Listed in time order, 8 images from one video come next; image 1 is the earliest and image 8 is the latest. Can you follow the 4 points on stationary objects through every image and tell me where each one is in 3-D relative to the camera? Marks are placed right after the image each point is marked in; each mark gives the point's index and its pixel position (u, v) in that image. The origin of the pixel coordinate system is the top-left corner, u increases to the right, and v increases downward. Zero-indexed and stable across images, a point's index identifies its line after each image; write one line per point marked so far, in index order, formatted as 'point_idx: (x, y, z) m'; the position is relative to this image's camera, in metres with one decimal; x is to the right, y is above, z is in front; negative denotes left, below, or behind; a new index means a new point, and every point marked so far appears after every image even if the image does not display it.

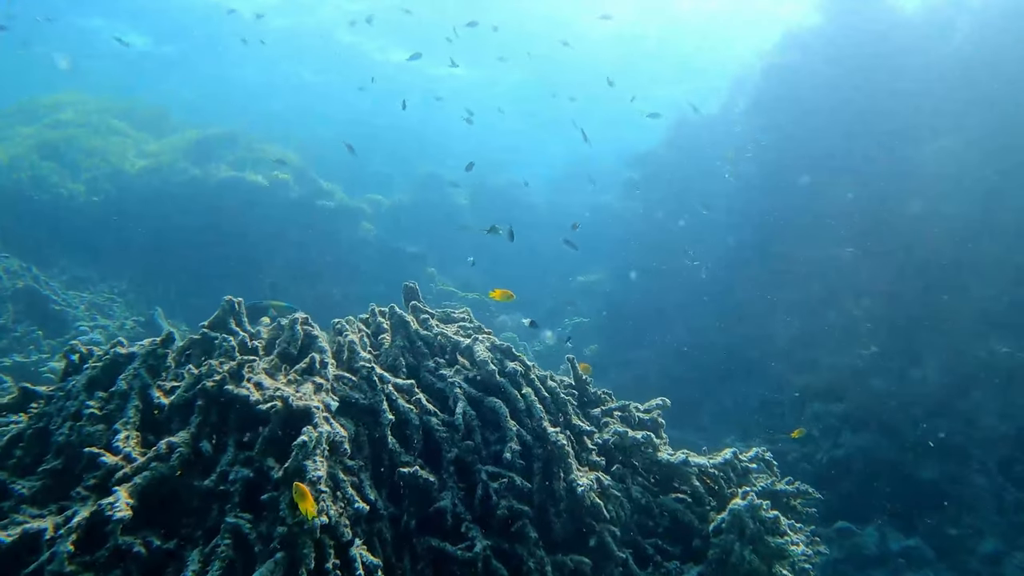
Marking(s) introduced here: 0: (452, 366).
0: (-0.5, -0.7, +5.0) m
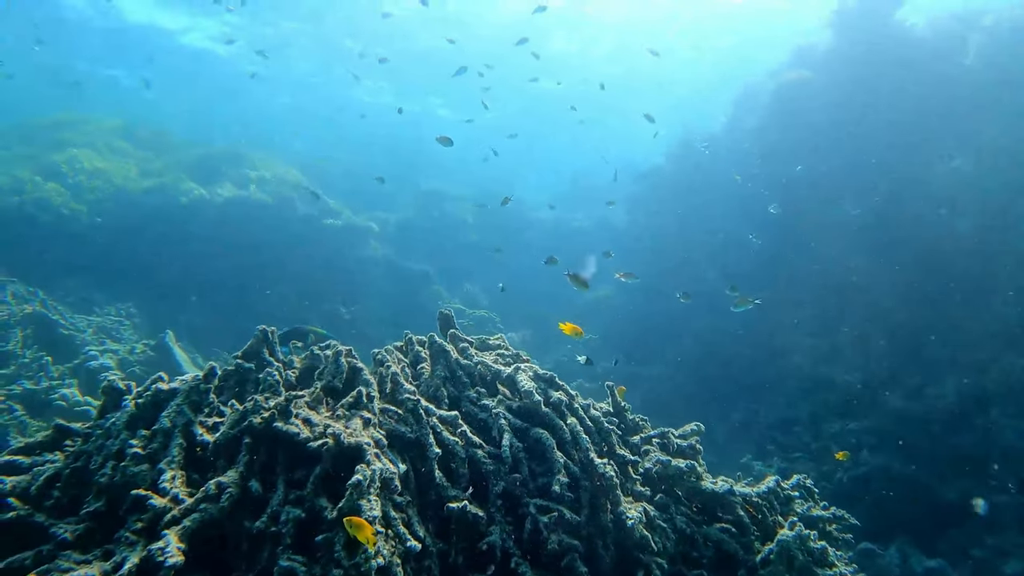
0: (-0.1, -1.0, +5.0) m
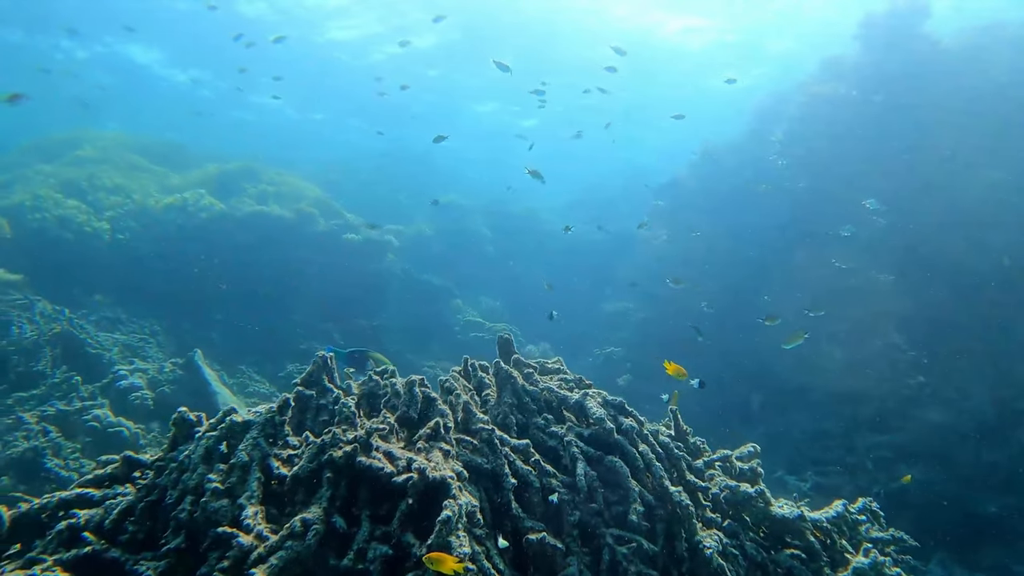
0: (+0.4, -1.2, +4.9) m
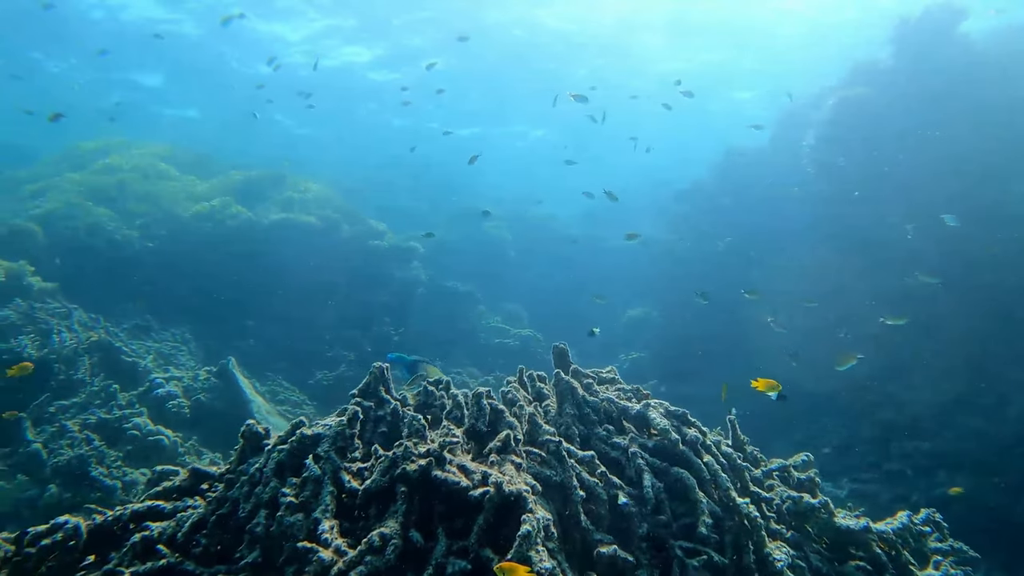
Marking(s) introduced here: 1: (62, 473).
0: (+1.0, -1.3, +4.9) m
1: (-5.9, -2.4, +7.4) m
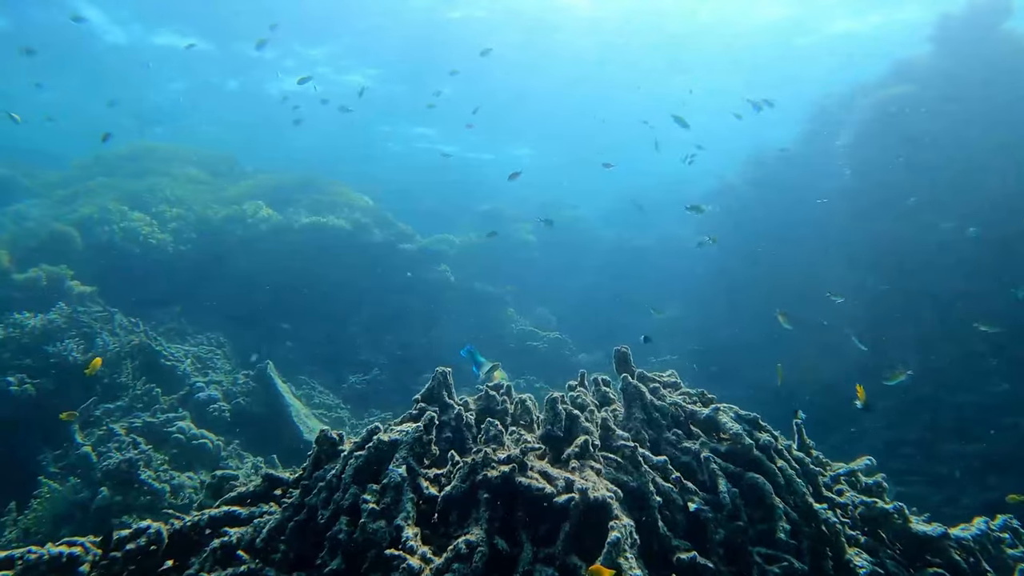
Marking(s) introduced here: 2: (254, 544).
0: (+1.5, -1.3, +4.9) m
1: (-5.3, -2.5, +7.5) m
2: (-1.8, -1.8, +4.0) m
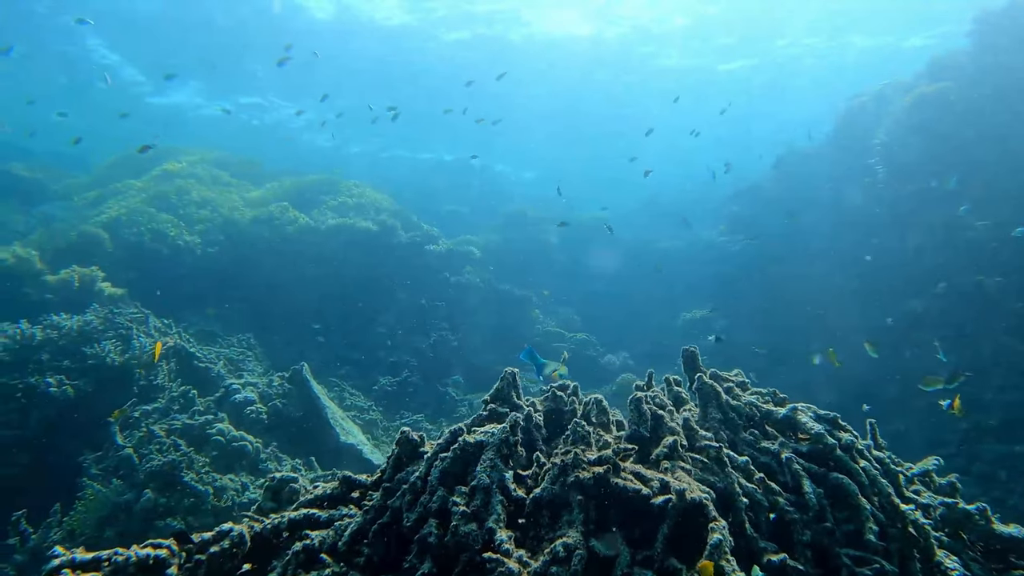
0: (+2.2, -1.3, +4.8) m
1: (-4.7, -2.5, +7.4) m
2: (-1.2, -1.8, +3.9) m
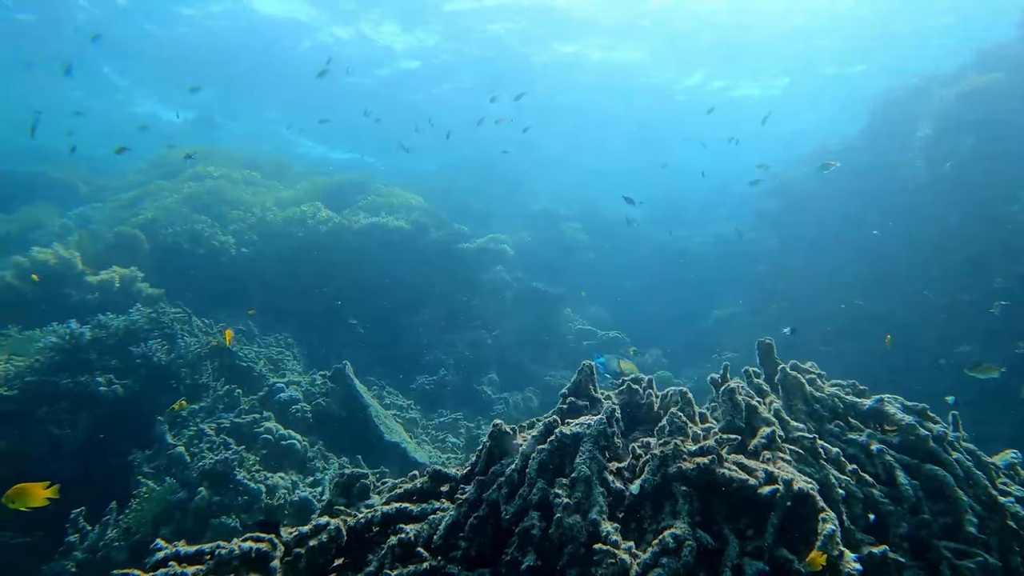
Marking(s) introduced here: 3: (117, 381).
0: (+2.9, -1.2, +4.7) m
1: (-3.9, -2.5, +7.4) m
2: (-0.5, -1.7, +3.9) m
3: (-6.0, -1.4, +8.6) m
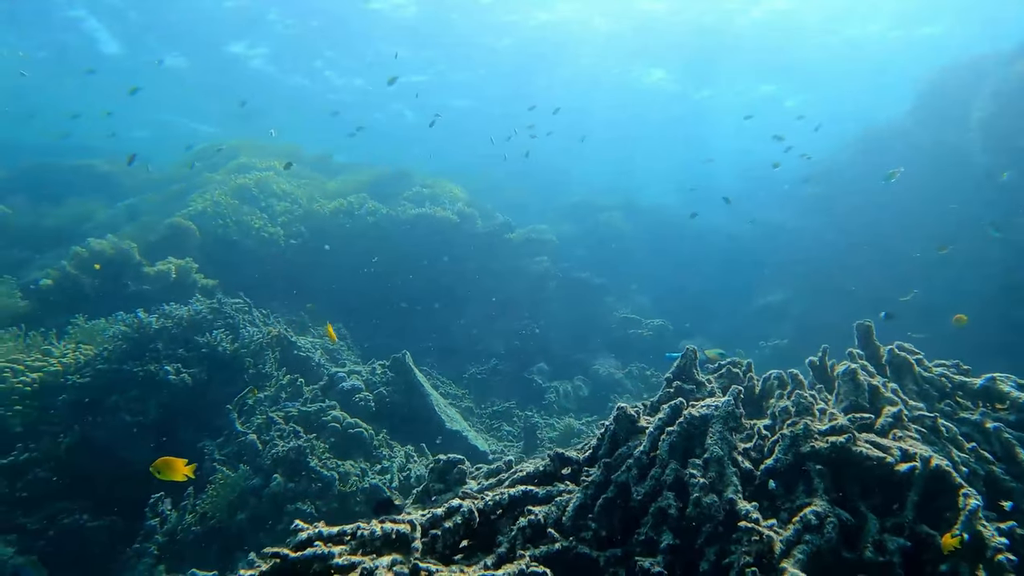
0: (+3.8, -1.0, +4.7) m
1: (-3.0, -2.3, +7.5) m
2: (+0.4, -1.6, +4.0) m
3: (-5.0, -1.3, +8.8) m
